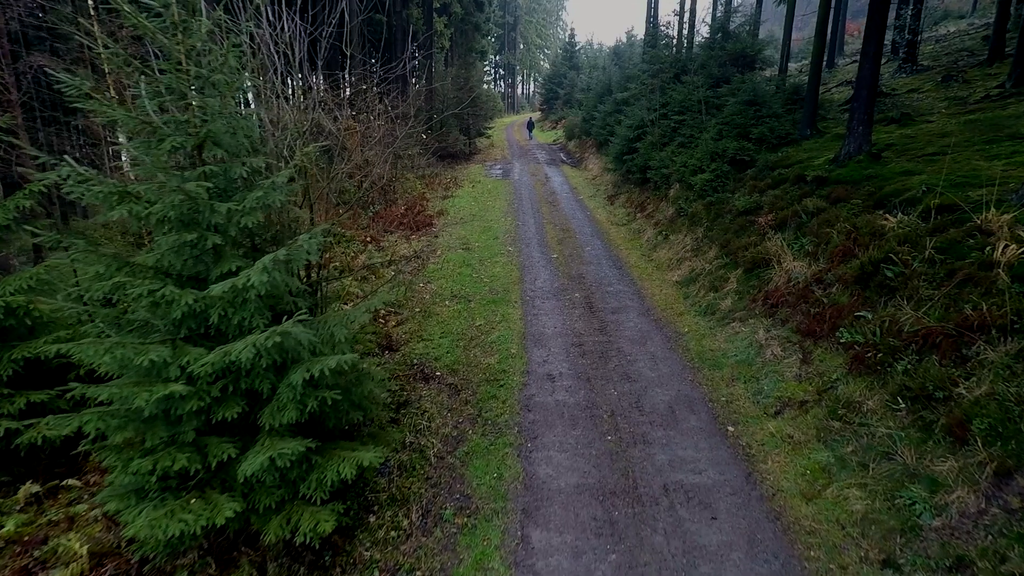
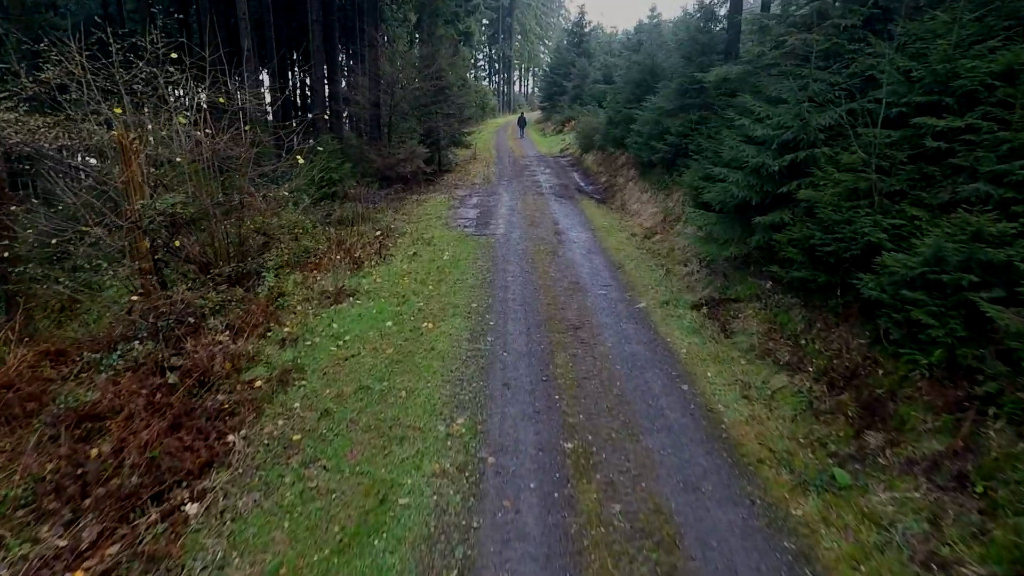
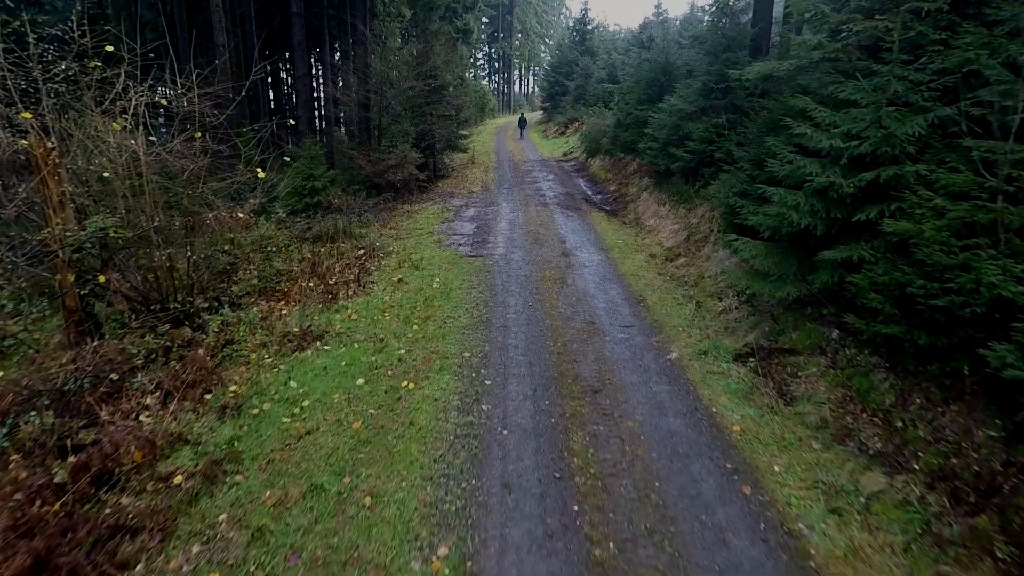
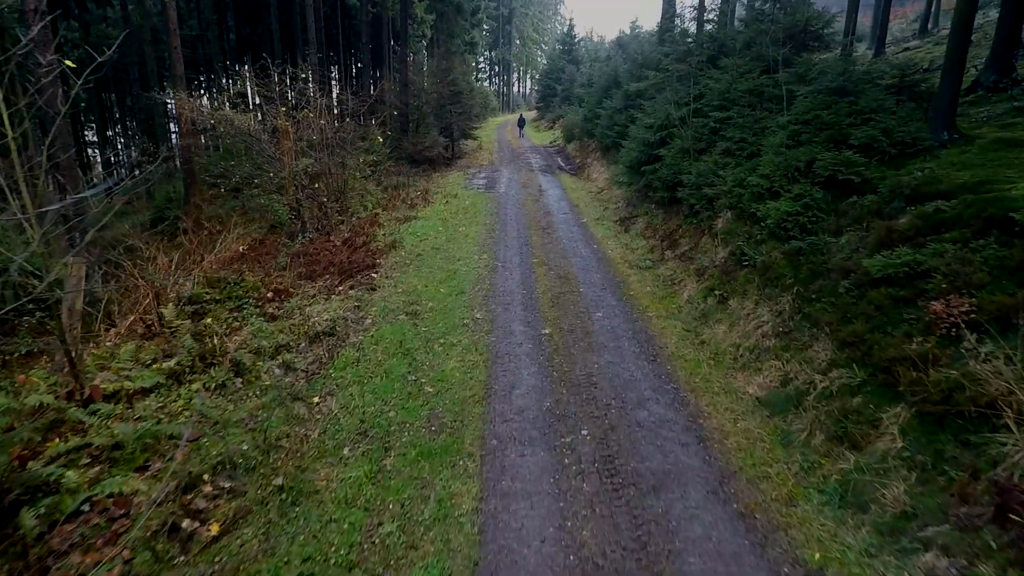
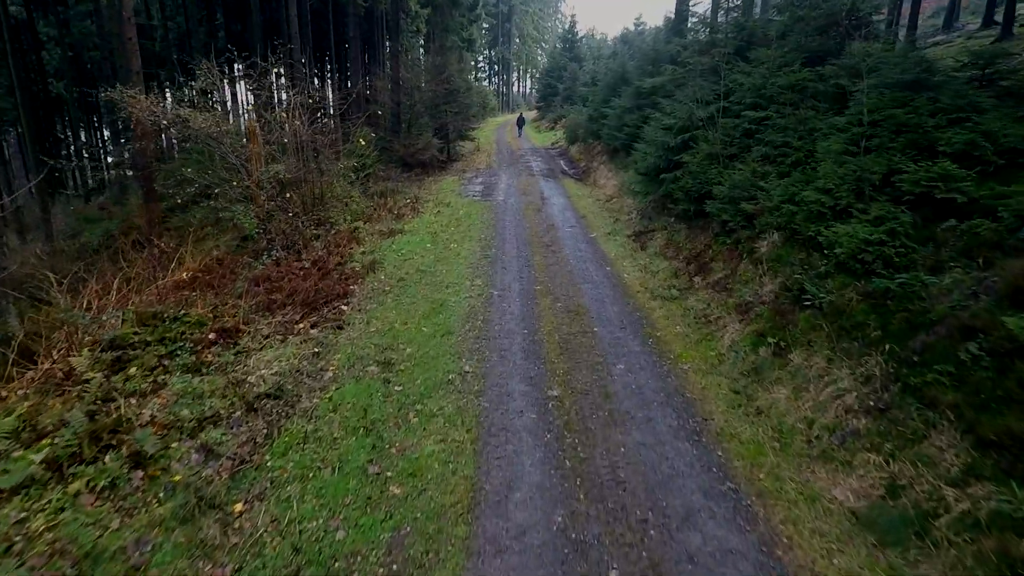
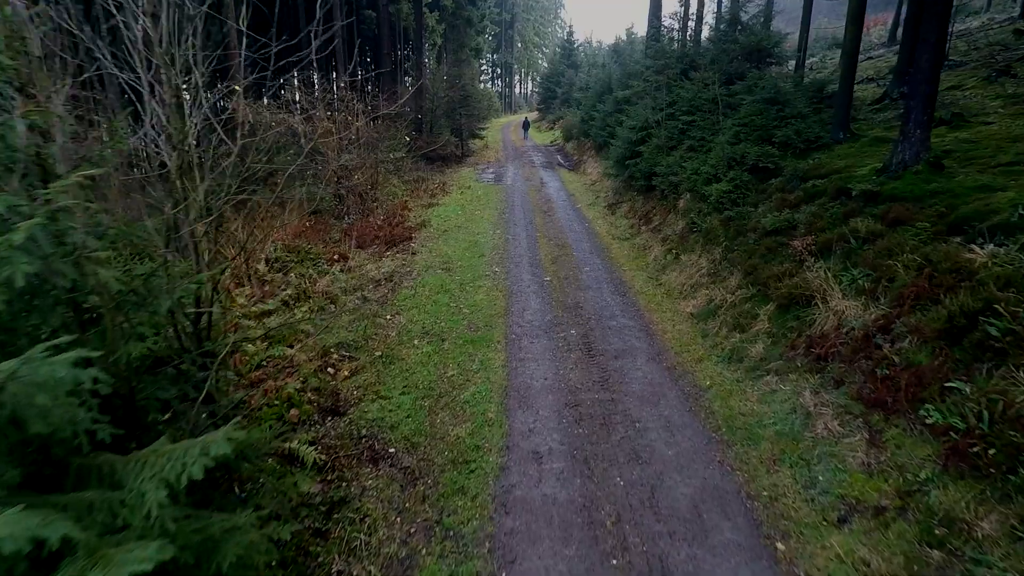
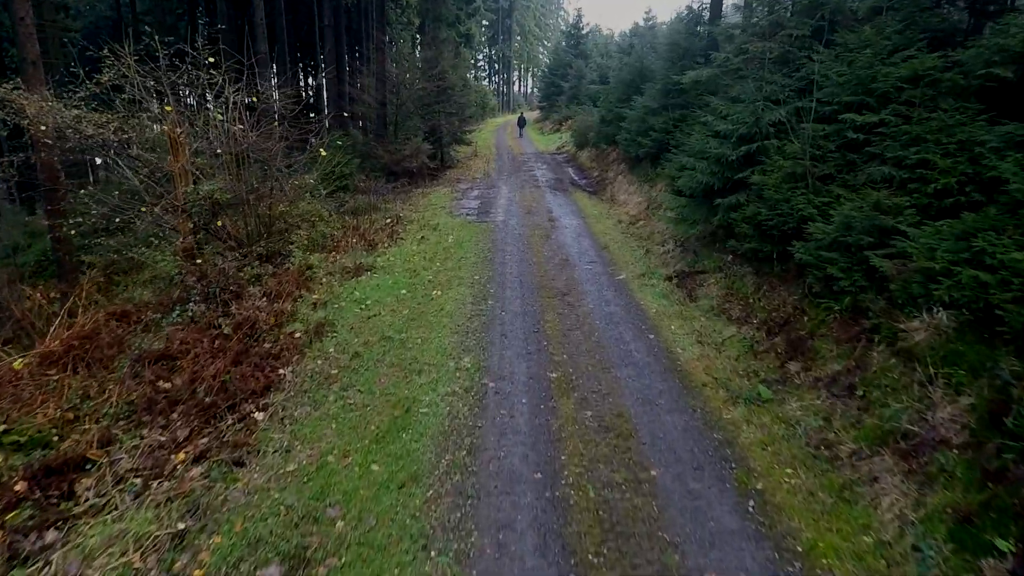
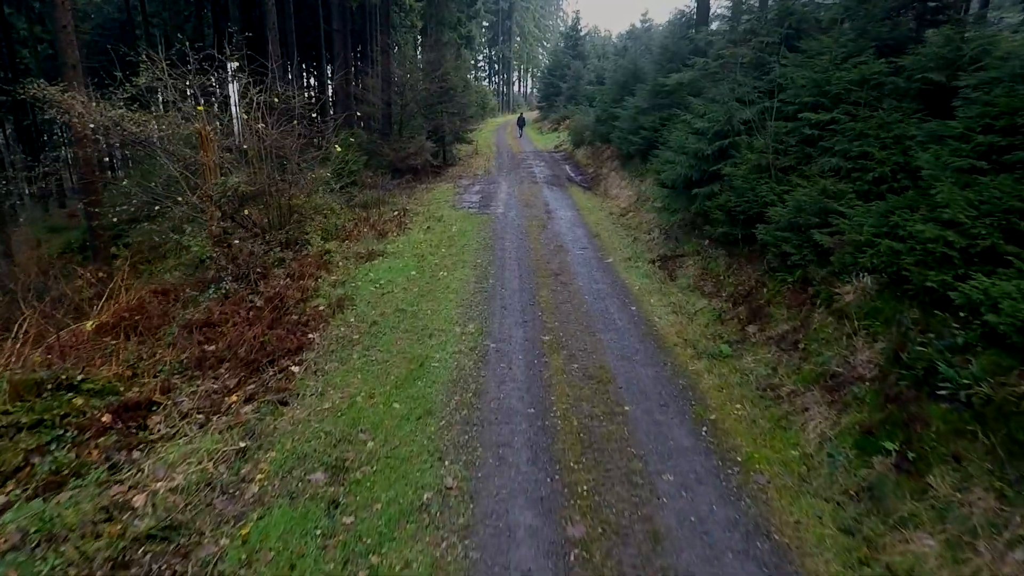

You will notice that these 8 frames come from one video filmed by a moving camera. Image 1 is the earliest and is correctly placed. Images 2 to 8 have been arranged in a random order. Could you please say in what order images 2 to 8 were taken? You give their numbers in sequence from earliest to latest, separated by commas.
6, 4, 5, 8, 7, 2, 3
